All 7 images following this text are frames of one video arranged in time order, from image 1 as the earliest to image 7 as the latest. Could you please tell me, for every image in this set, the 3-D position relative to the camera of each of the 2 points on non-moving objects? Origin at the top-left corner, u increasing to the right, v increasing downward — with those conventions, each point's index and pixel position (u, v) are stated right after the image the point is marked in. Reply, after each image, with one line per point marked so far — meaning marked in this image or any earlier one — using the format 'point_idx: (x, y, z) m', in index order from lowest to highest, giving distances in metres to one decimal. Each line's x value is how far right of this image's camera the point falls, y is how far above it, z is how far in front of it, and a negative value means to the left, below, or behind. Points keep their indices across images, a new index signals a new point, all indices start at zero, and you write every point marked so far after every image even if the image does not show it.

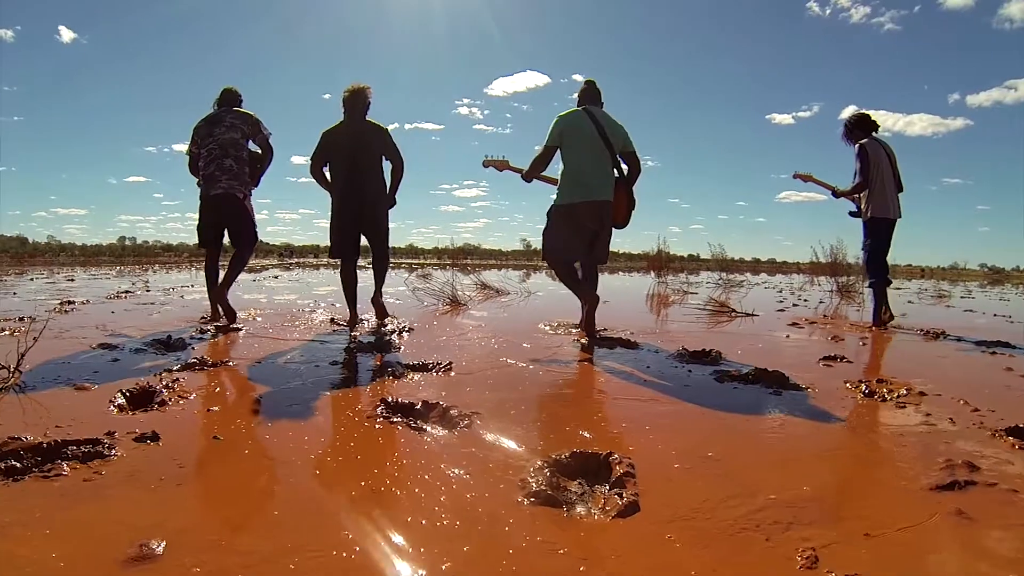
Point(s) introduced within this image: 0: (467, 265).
0: (-1.4, +0.7, +17.6) m
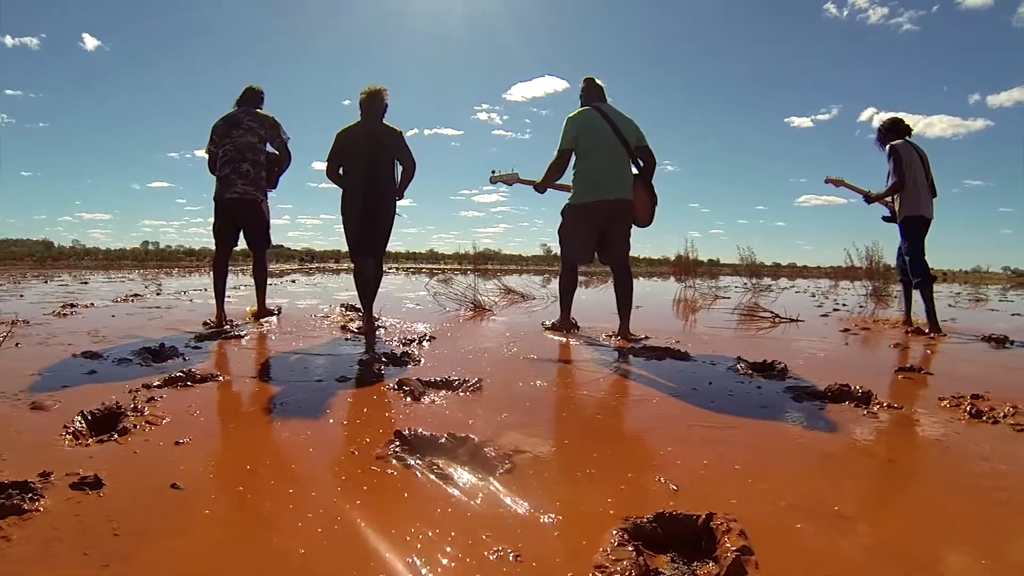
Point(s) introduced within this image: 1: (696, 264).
0: (-0.8, +0.6, +17.3) m
1: (+5.6, +0.7, +17.0) m
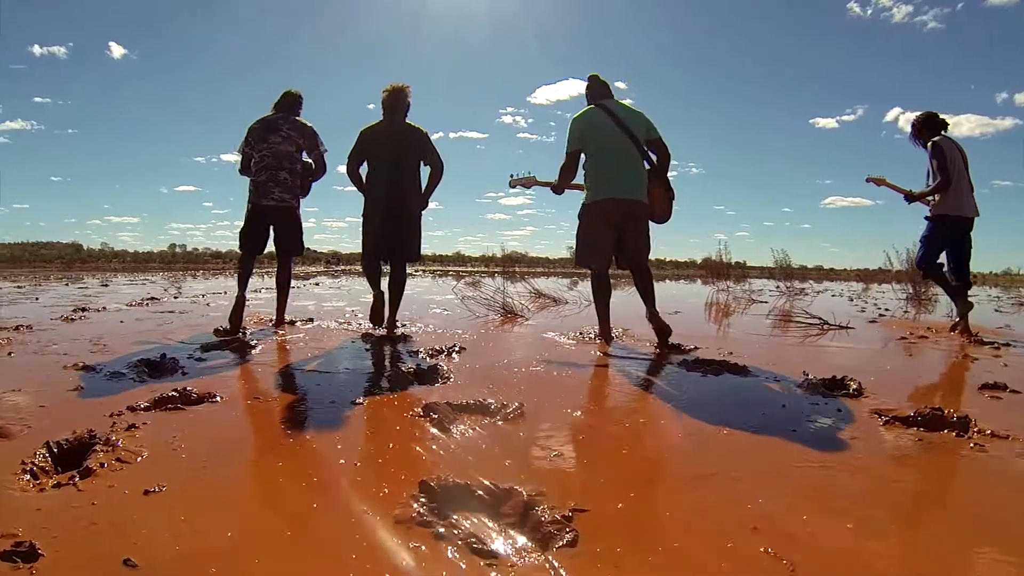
0: (-0.1, +0.5, +17.0) m
1: (+6.3, +0.6, +16.5) m
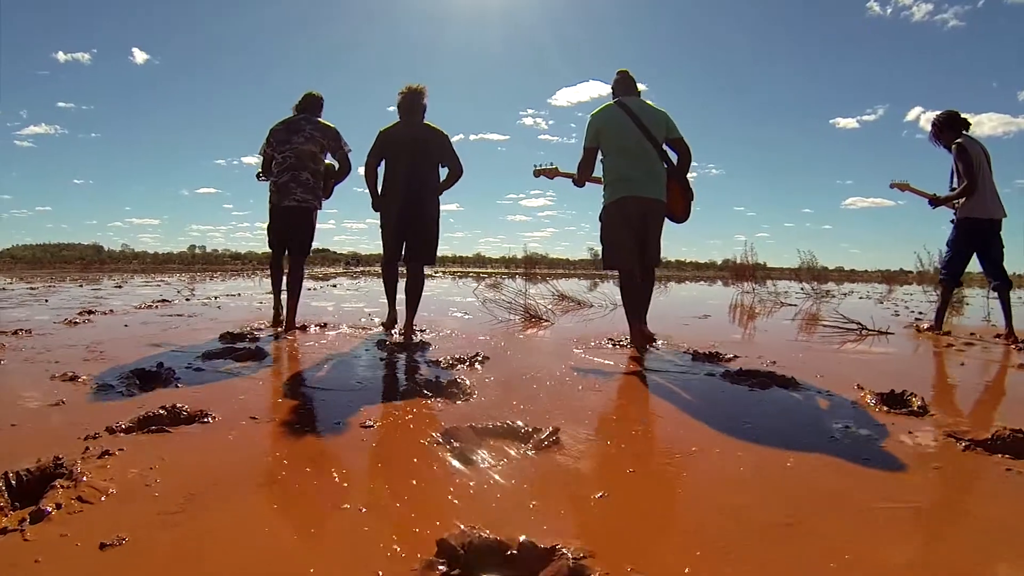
0: (+0.4, +0.5, +16.8) m
1: (+6.7, +0.6, +16.1) m
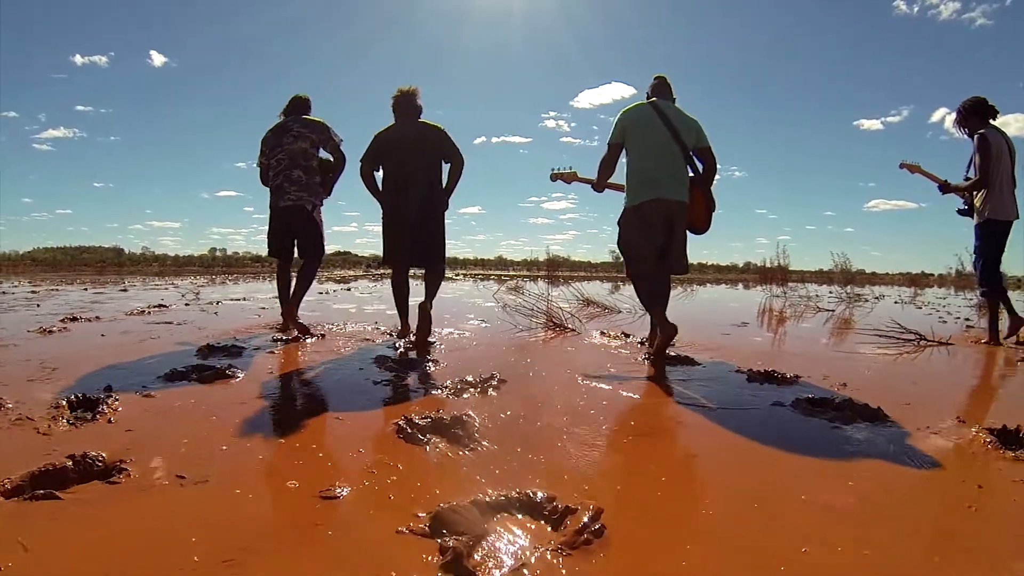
0: (+1.0, +0.4, +16.3) m
1: (+7.2, +0.5, +15.5) m
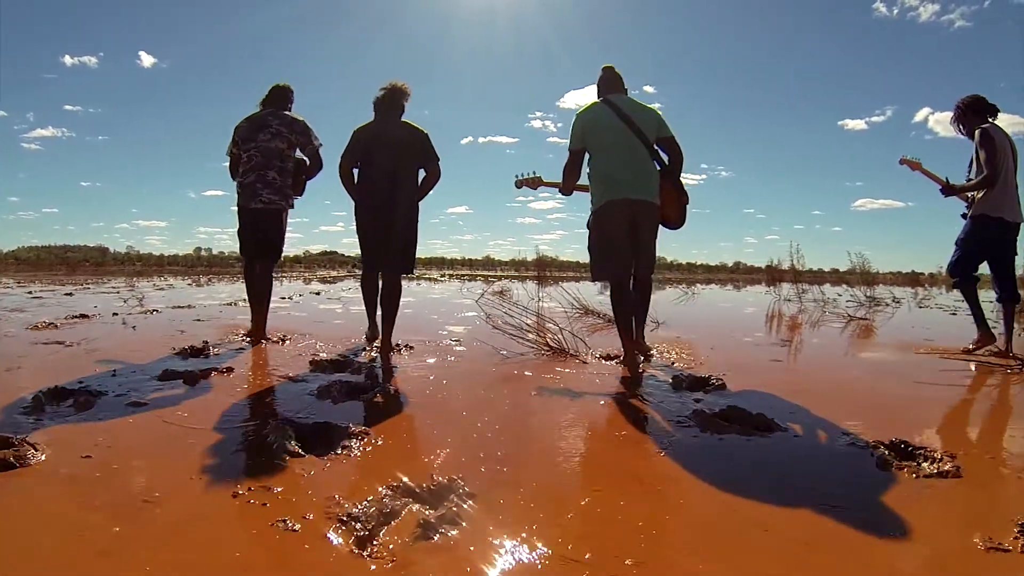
0: (+0.8, +0.3, +15.6) m
1: (+7.1, +0.4, +14.8) m
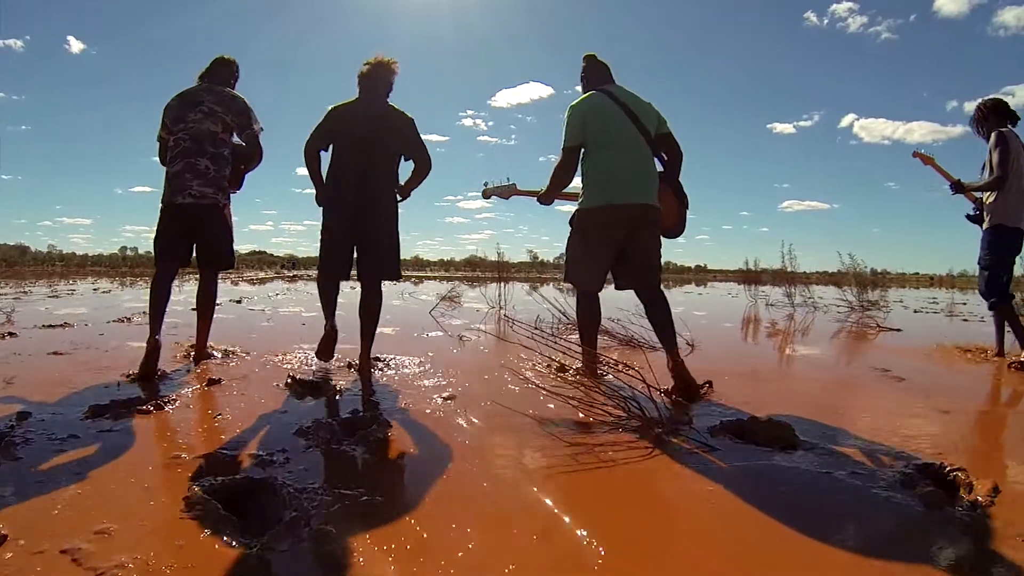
0: (-0.1, +0.3, +14.6) m
1: (+6.2, +0.4, +14.3) m
